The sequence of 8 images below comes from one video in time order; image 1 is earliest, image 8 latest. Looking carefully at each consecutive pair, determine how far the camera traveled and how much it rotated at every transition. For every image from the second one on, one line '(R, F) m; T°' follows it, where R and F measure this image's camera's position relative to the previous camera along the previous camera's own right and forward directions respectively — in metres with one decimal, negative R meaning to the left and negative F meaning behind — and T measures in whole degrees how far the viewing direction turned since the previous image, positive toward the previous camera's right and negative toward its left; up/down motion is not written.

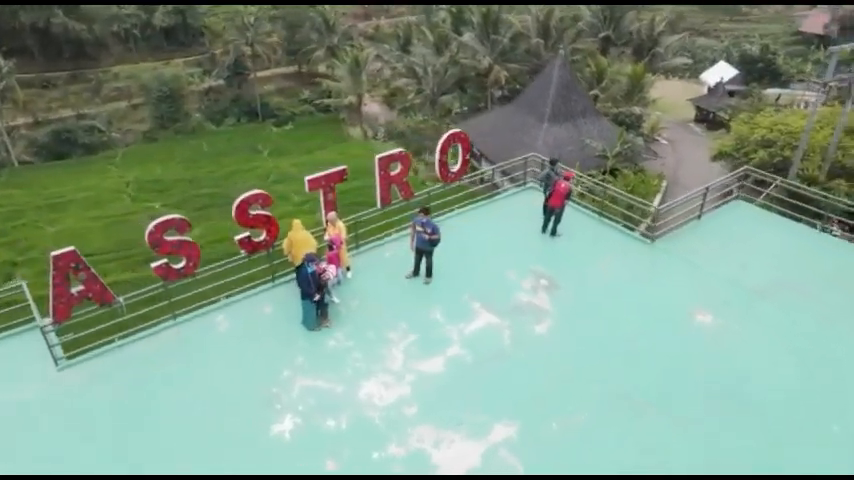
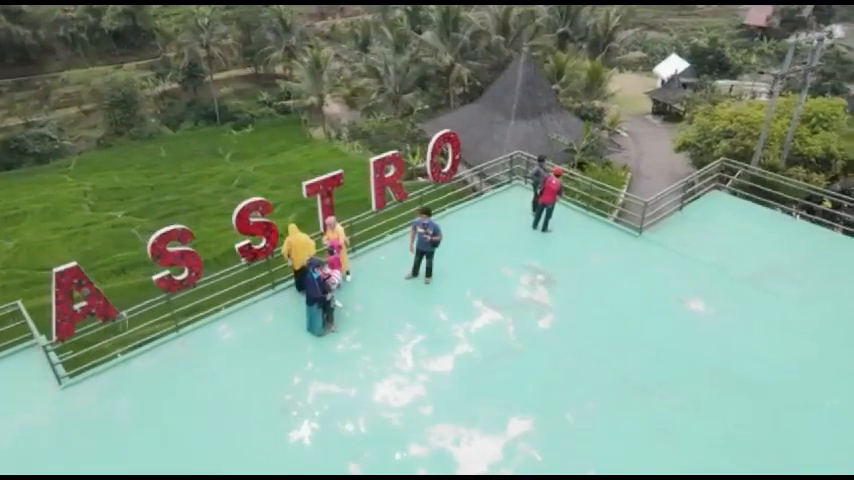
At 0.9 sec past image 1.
(-0.6, -0.1) m; +4°
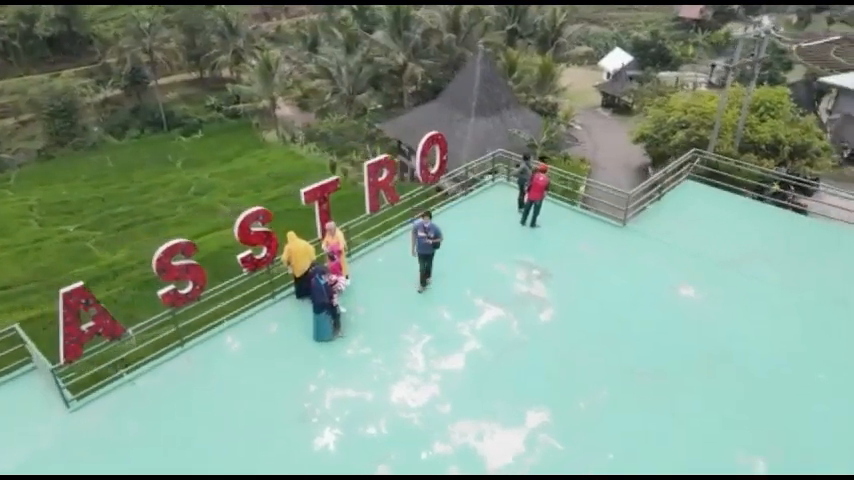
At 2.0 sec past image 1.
(-0.7, -0.1) m; +4°
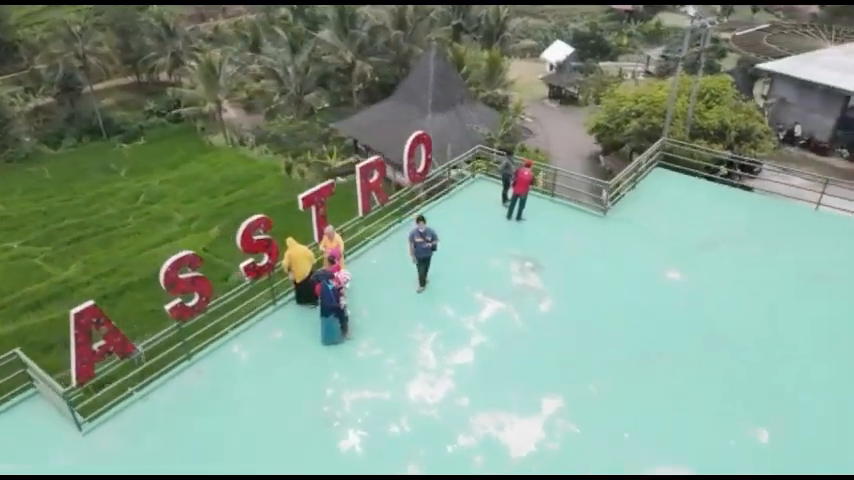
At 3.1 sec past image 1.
(-0.8, -0.1) m; +5°
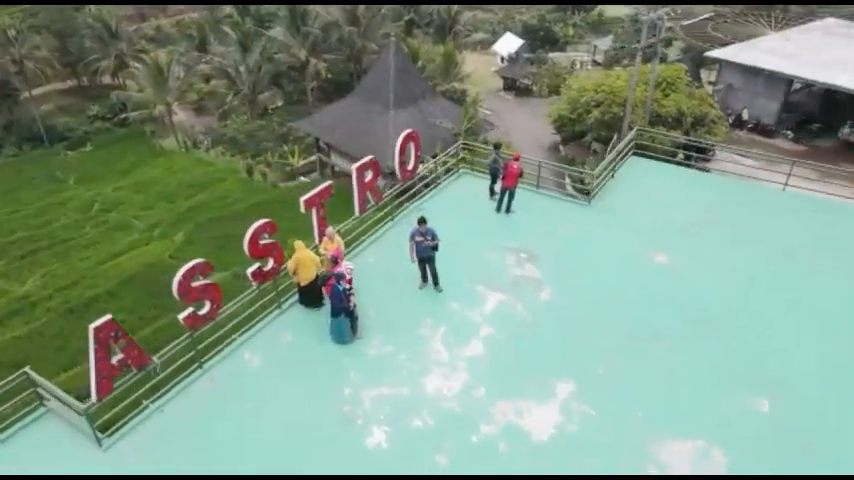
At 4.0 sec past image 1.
(-0.8, -0.1) m; +4°
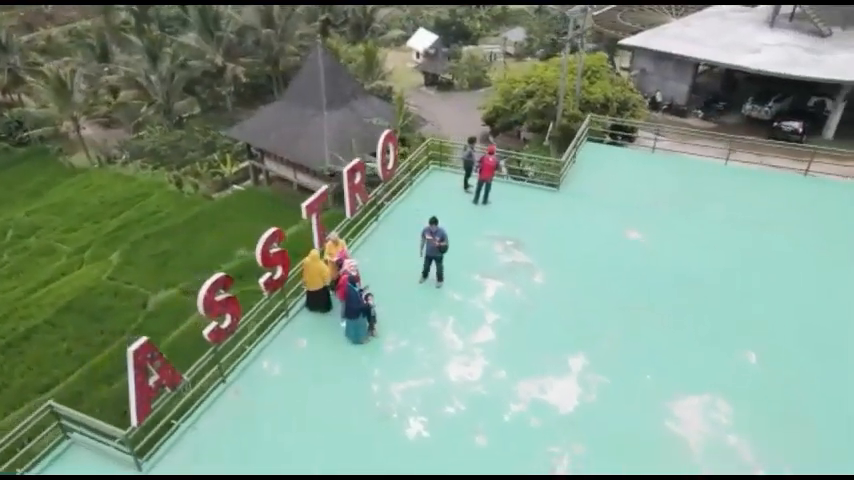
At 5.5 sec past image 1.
(-1.3, -0.2) m; +7°
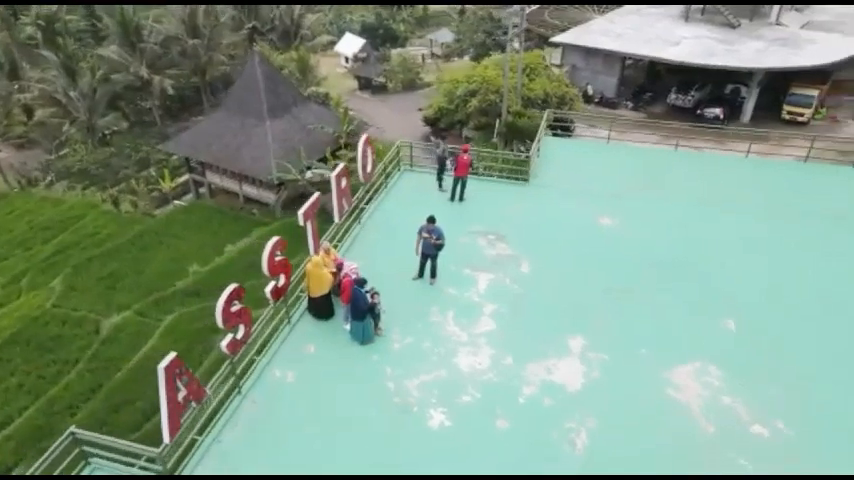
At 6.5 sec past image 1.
(-1.0, -0.2) m; +6°
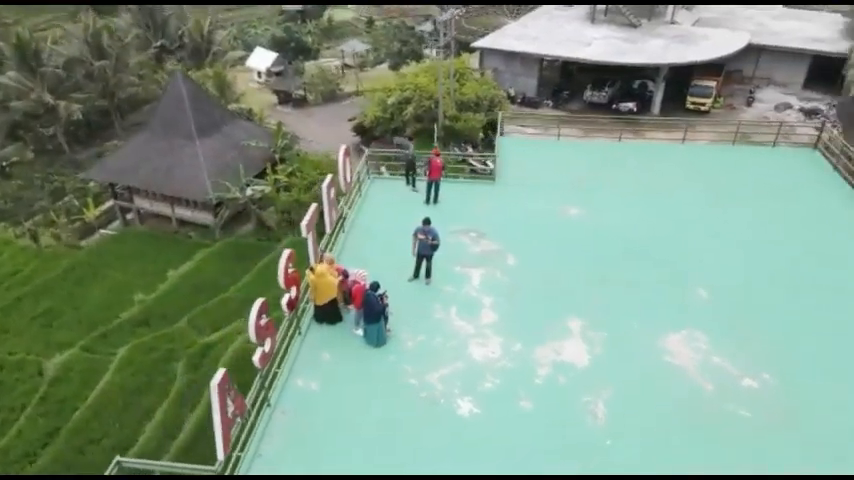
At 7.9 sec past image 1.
(-1.4, -0.3) m; +8°
